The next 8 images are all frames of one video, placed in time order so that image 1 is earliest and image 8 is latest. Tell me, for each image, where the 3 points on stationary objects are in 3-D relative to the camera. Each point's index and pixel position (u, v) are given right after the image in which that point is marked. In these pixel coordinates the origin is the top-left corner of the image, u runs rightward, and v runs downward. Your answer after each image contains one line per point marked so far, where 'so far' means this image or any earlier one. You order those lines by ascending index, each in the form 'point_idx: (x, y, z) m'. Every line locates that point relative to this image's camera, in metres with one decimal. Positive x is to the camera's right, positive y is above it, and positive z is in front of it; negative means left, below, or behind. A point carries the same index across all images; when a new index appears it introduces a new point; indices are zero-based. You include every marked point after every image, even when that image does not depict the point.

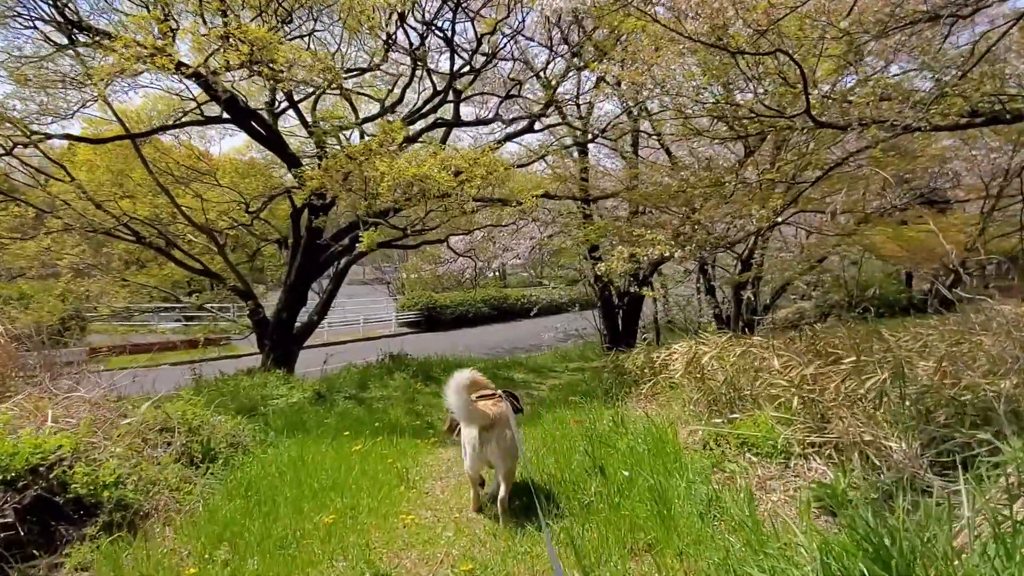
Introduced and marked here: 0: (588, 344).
0: (+1.4, -1.0, +13.6) m
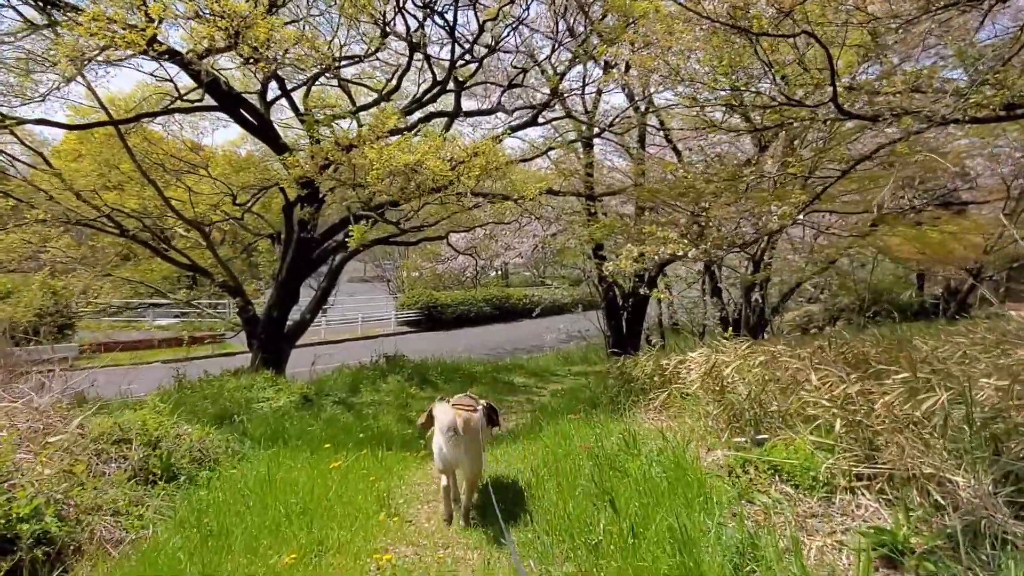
0: (+1.4, -1.1, +13.2) m
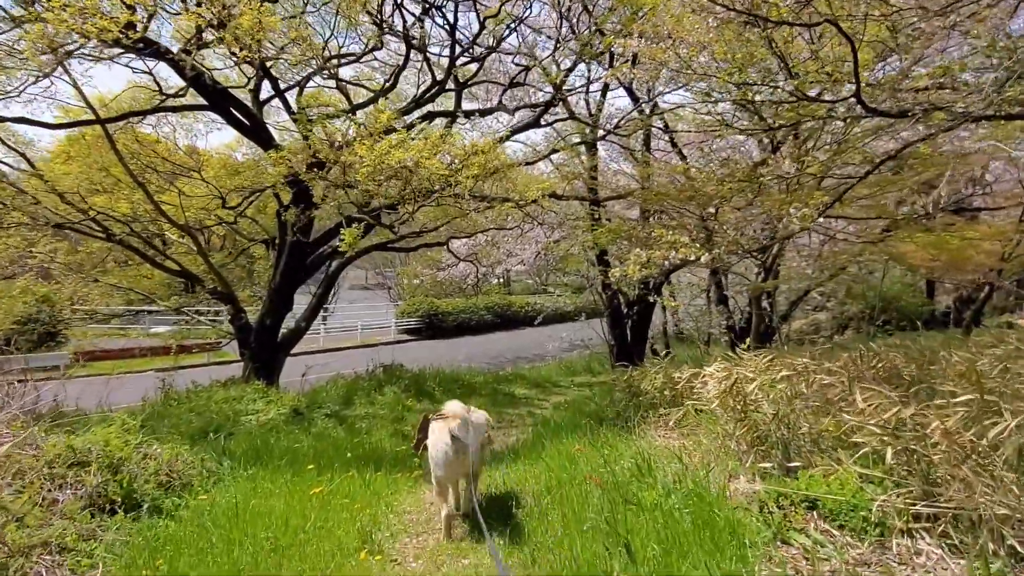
0: (+1.5, -1.2, +12.9) m
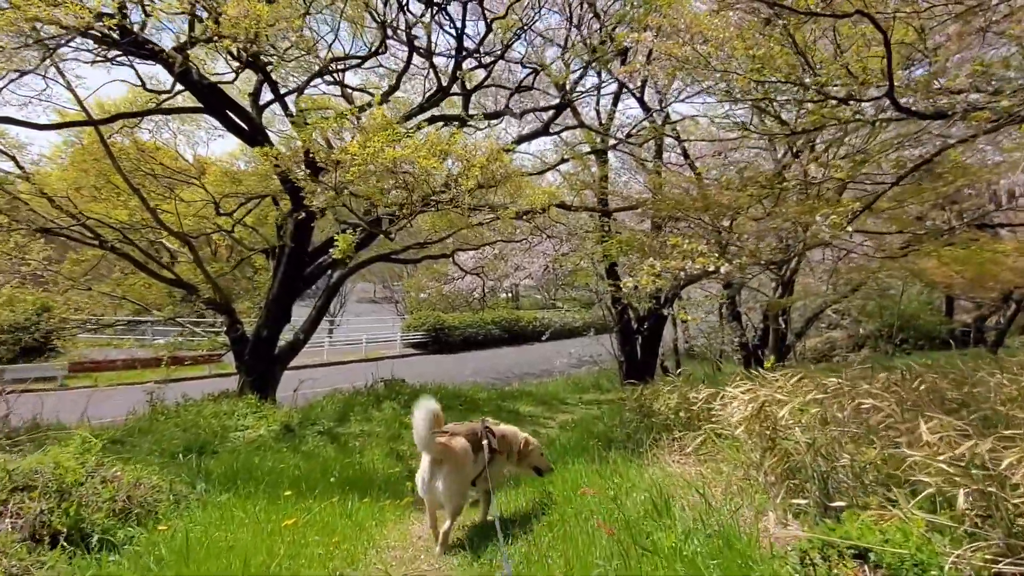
0: (+1.6, -1.4, +12.6) m
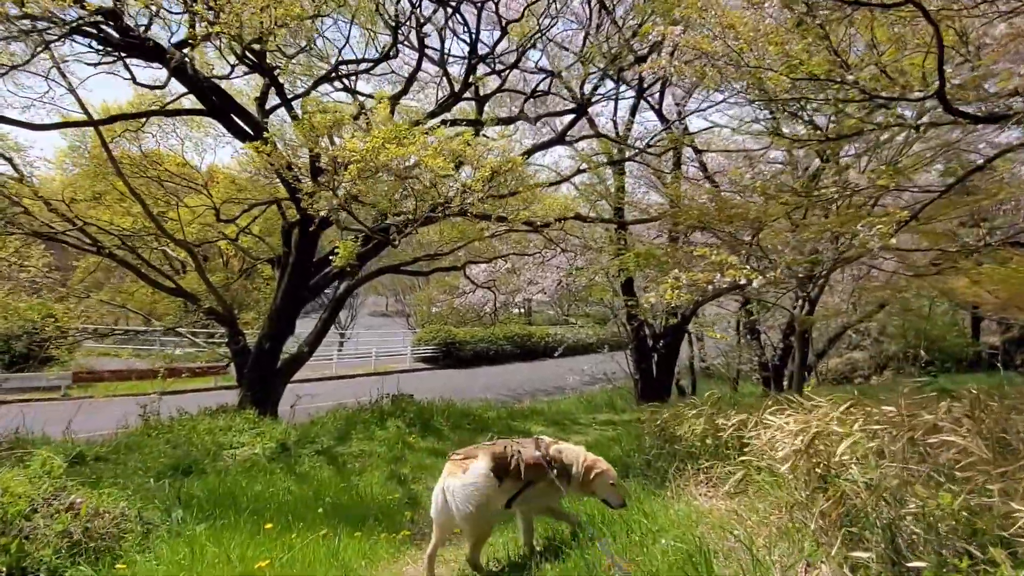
0: (+1.8, -1.7, +12.2) m
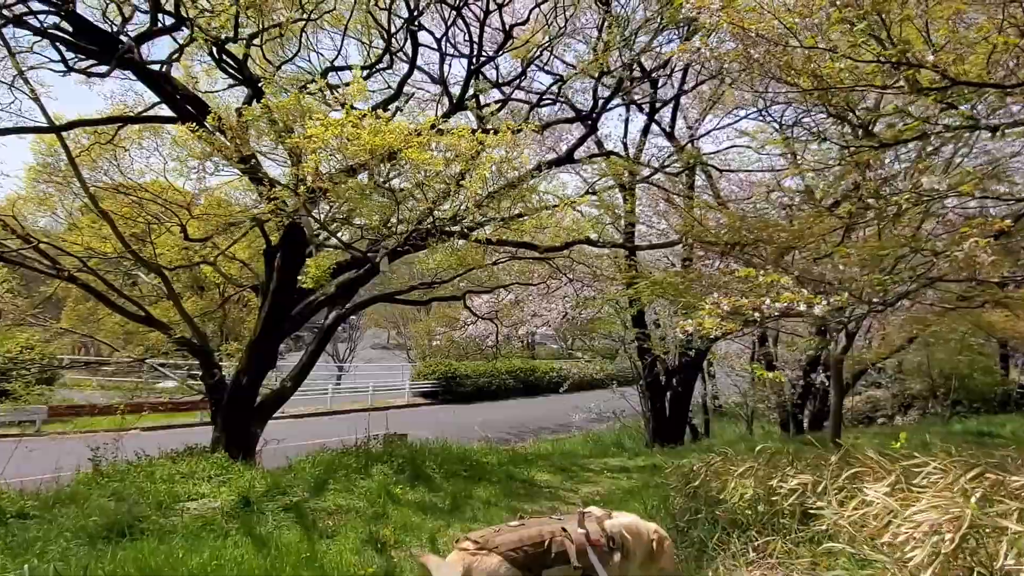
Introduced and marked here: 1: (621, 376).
0: (+1.8, -2.2, +11.5) m
1: (+1.8, -1.5, +12.5) m
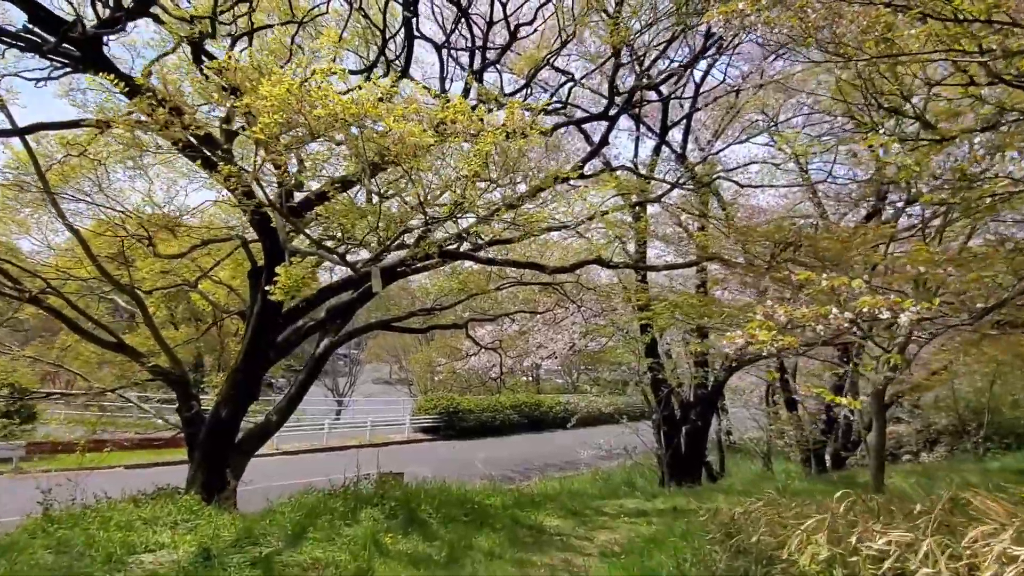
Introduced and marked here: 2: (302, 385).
0: (+1.9, -2.6, +10.9) m
1: (+1.9, -2.0, +11.9) m
2: (-1.9, -0.9, +6.7) m
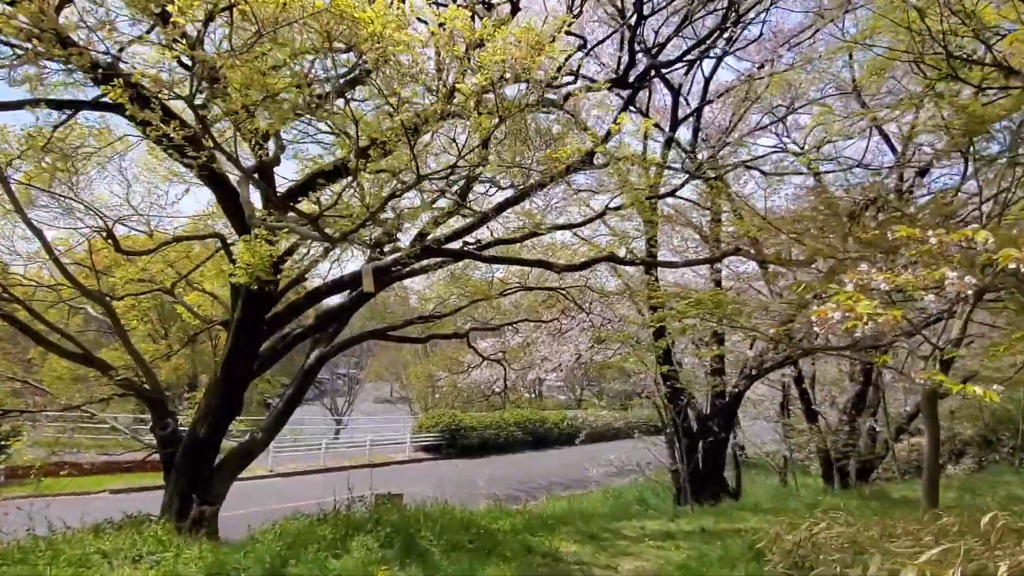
0: (+1.9, -2.7, +10.3) m
1: (+2.0, -2.1, +11.3) m
2: (-1.8, -0.9, +6.2) m
